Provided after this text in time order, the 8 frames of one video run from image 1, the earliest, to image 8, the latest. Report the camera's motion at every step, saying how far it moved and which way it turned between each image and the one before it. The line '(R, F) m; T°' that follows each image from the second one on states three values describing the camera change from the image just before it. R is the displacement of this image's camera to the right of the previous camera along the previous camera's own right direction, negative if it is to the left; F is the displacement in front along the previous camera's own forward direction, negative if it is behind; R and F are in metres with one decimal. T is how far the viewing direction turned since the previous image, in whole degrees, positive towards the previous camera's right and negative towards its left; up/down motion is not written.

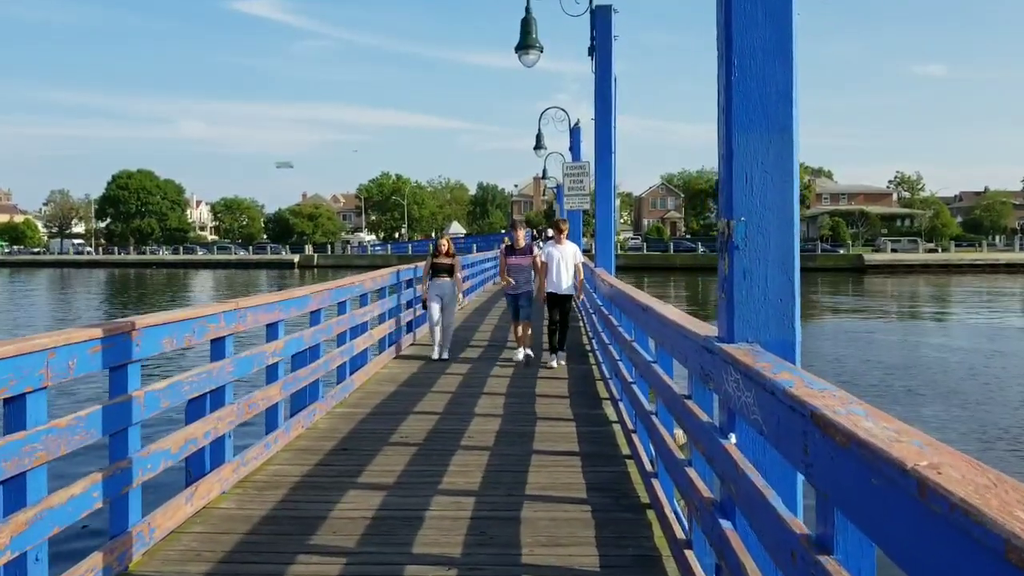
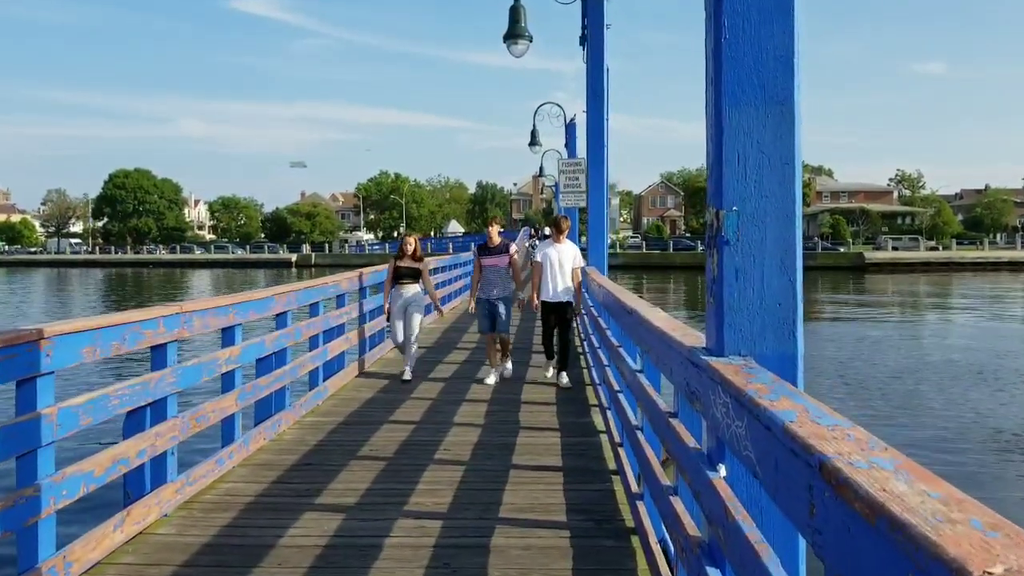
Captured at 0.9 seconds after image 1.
(+0.1, +0.5) m; 0°
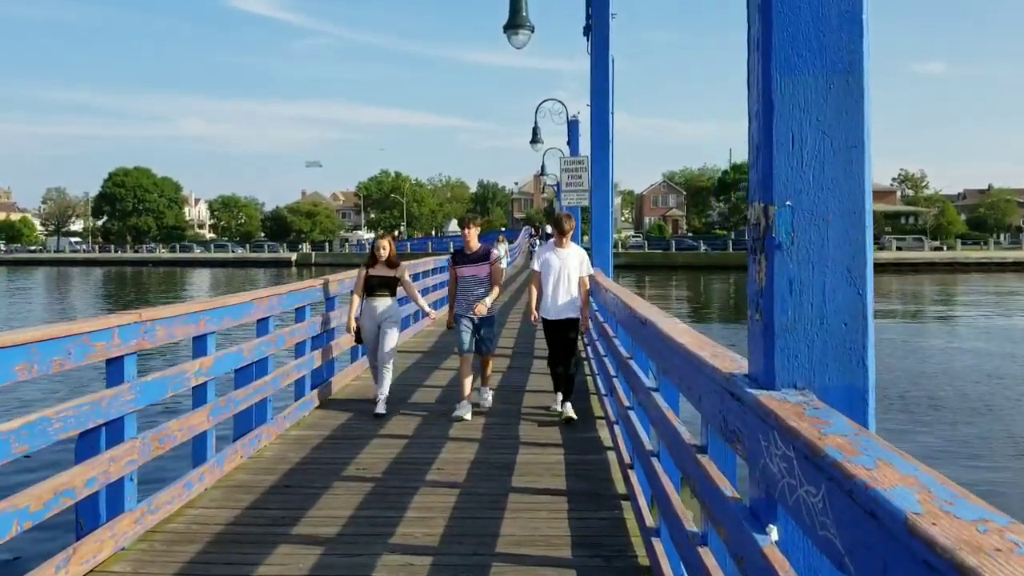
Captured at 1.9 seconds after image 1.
(0.0, +0.5) m; 0°
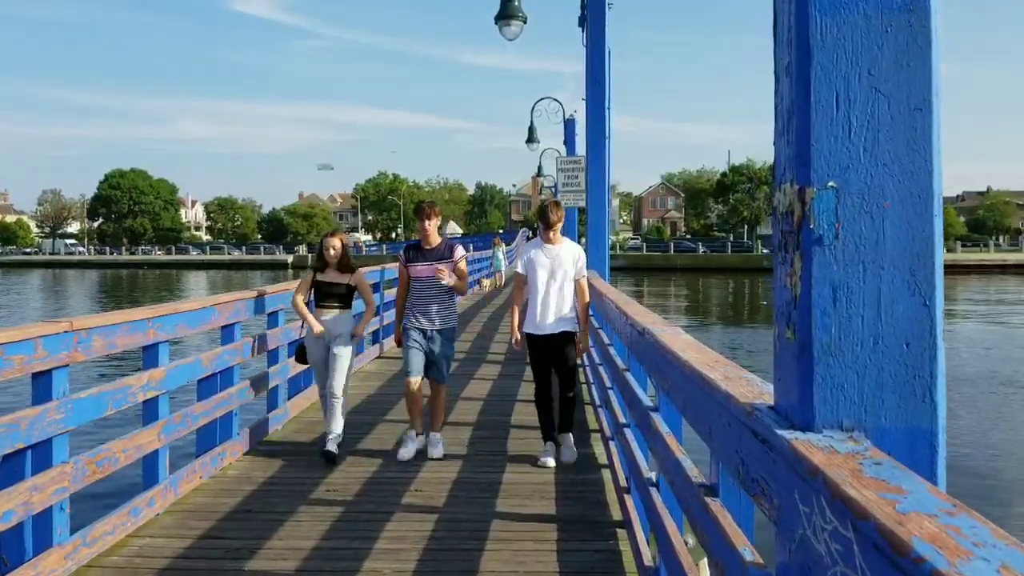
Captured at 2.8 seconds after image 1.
(+0.1, +0.5) m; 0°
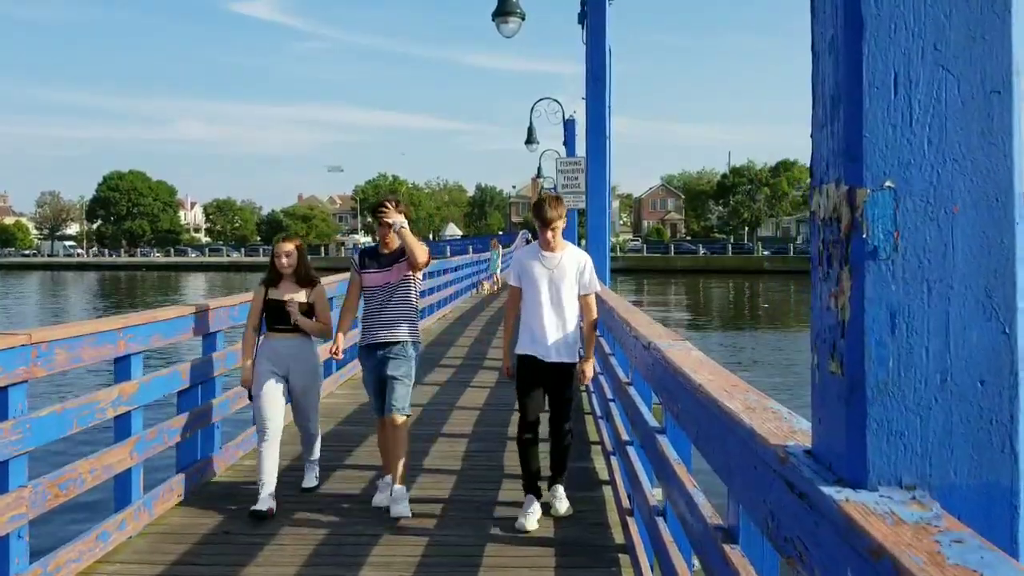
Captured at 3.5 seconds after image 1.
(0.0, +0.3) m; 0°
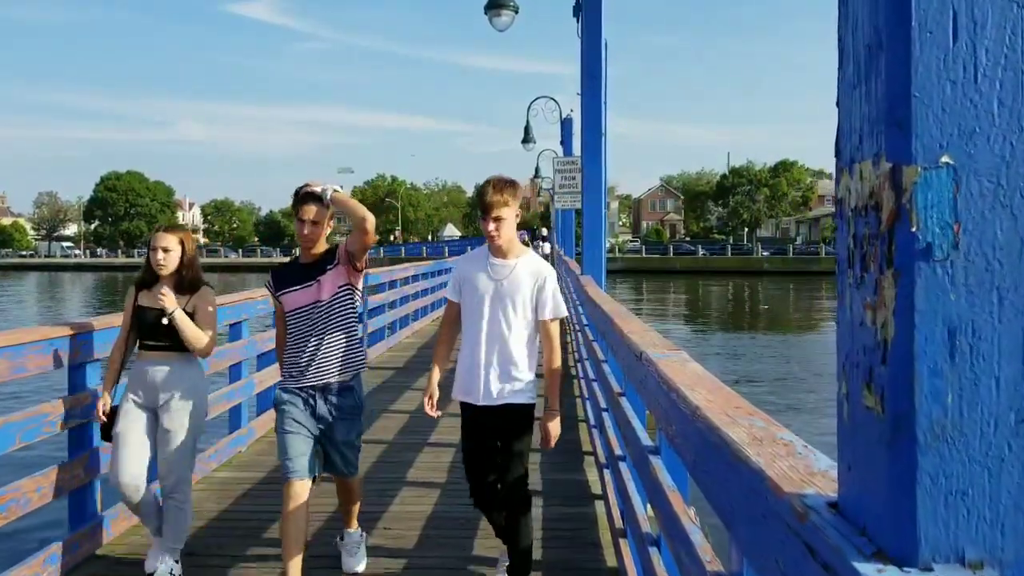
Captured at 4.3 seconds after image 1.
(+0.1, +0.3) m; 0°
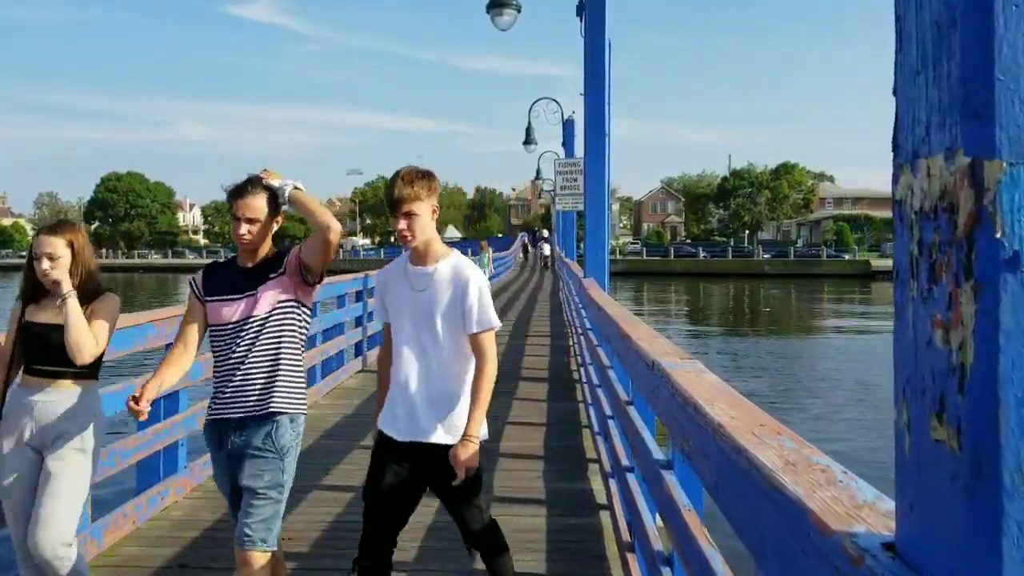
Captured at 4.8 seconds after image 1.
(0.0, +0.1) m; 0°
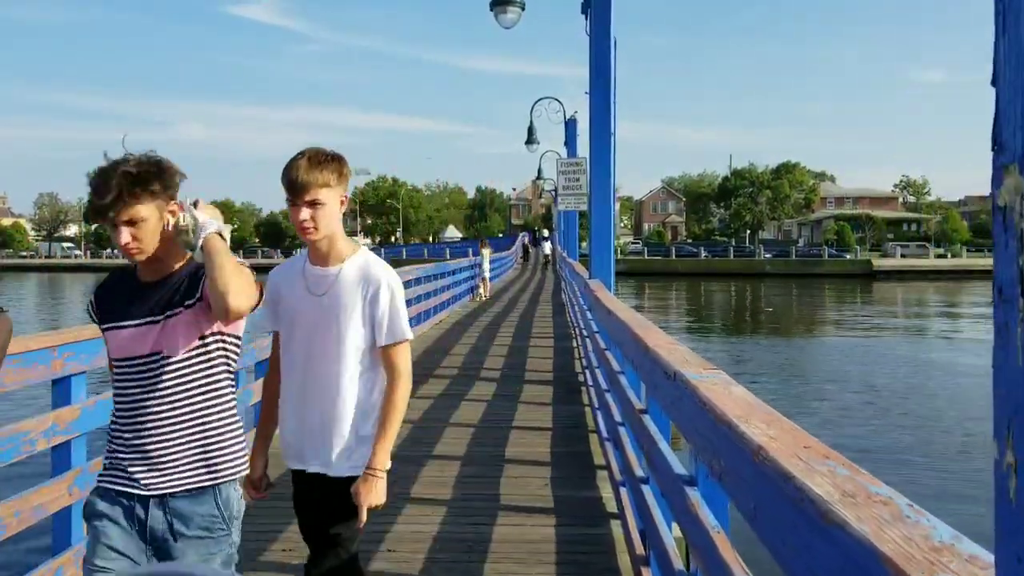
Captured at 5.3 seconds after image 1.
(0.0, +0.1) m; 0°
